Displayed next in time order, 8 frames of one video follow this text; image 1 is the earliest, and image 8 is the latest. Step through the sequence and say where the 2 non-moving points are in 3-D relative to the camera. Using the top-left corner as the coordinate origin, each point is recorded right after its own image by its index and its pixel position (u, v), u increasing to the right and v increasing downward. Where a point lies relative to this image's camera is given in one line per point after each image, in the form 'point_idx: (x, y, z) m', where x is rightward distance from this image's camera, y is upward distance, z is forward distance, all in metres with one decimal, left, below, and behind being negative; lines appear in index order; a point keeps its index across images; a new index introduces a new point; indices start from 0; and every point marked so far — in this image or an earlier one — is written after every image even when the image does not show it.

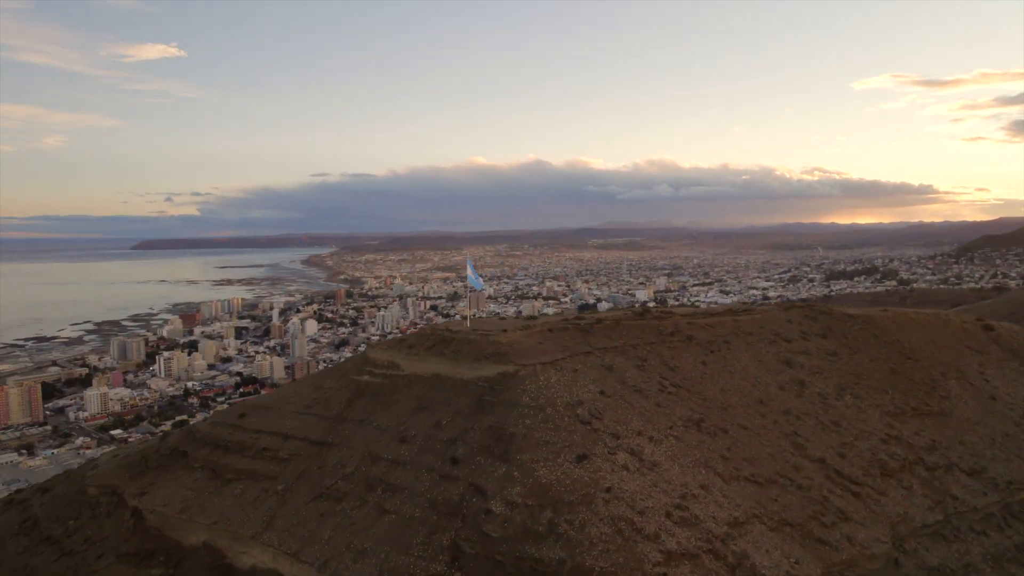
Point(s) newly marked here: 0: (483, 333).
0: (-0.4, -0.7, +10.6) m
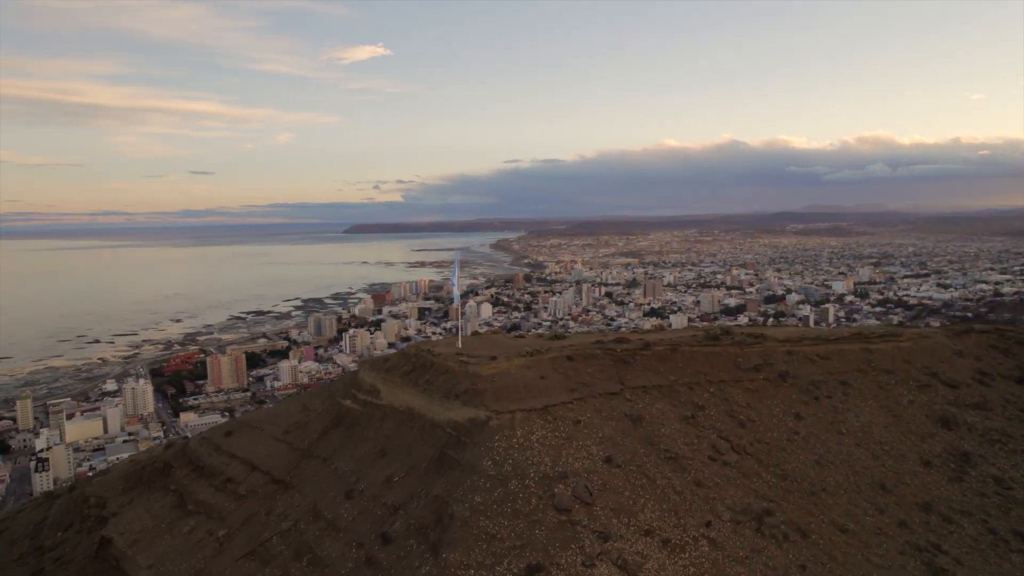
0: (-0.5, -0.8, +7.9) m
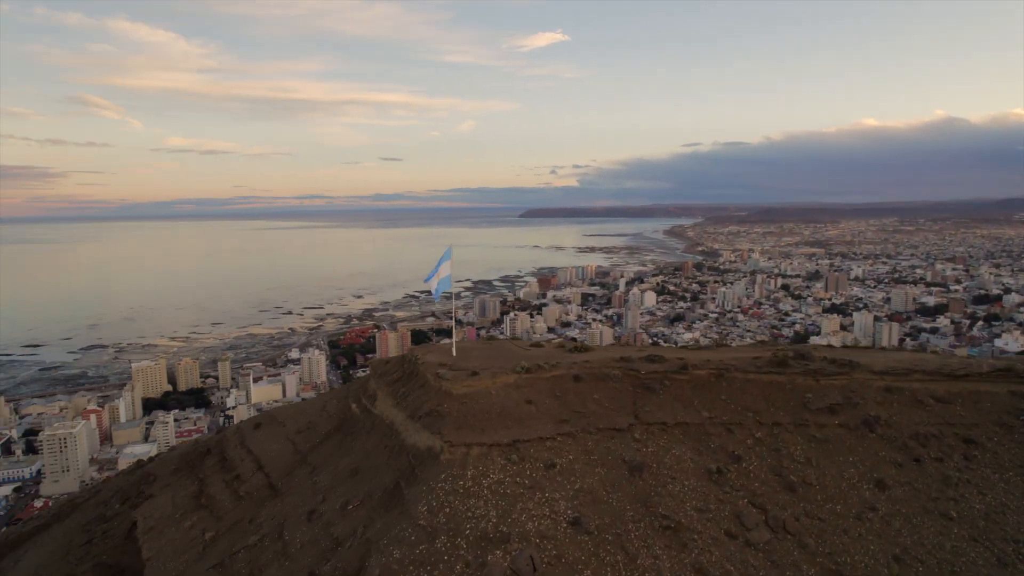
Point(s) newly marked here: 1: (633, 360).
0: (-0.6, -0.8, +6.6) m
1: (+1.2, -0.7, +6.8) m
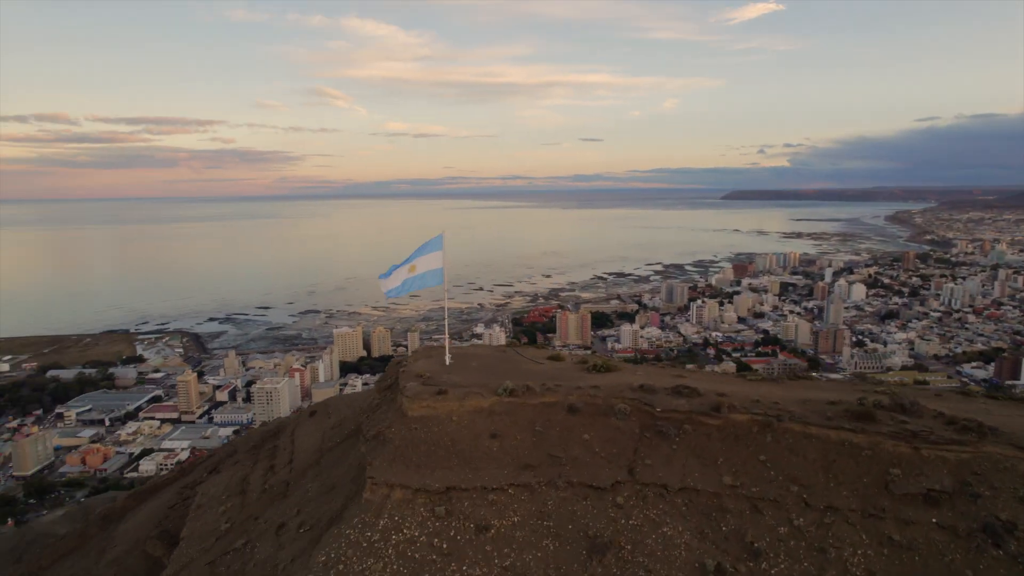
0: (-0.7, -0.8, +5.4) m
1: (+1.1, -0.8, +5.1) m
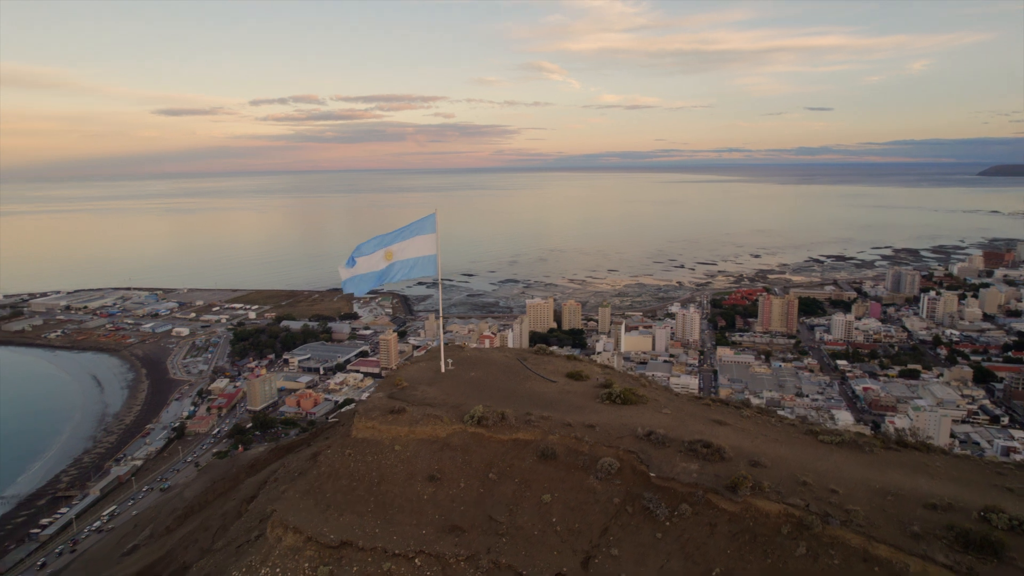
0: (-0.8, -0.7, +4.5) m
1: (+0.9, -0.8, +3.6) m
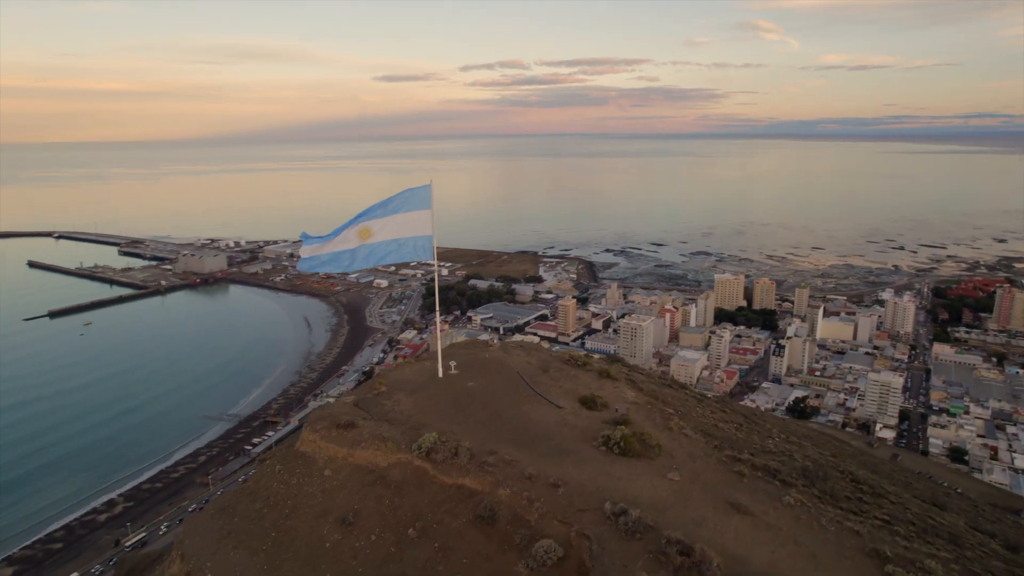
0: (-0.9, -0.6, +3.7) m
1: (+0.5, -0.9, +2.5) m
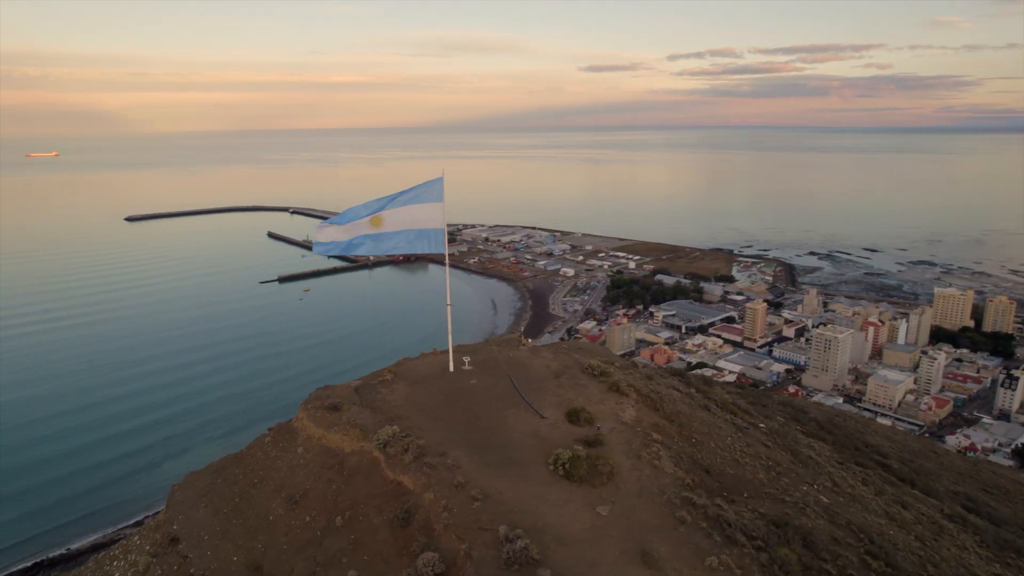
0: (-0.9, -0.6, +3.9) m
1: (+0.1, -0.9, +2.3) m
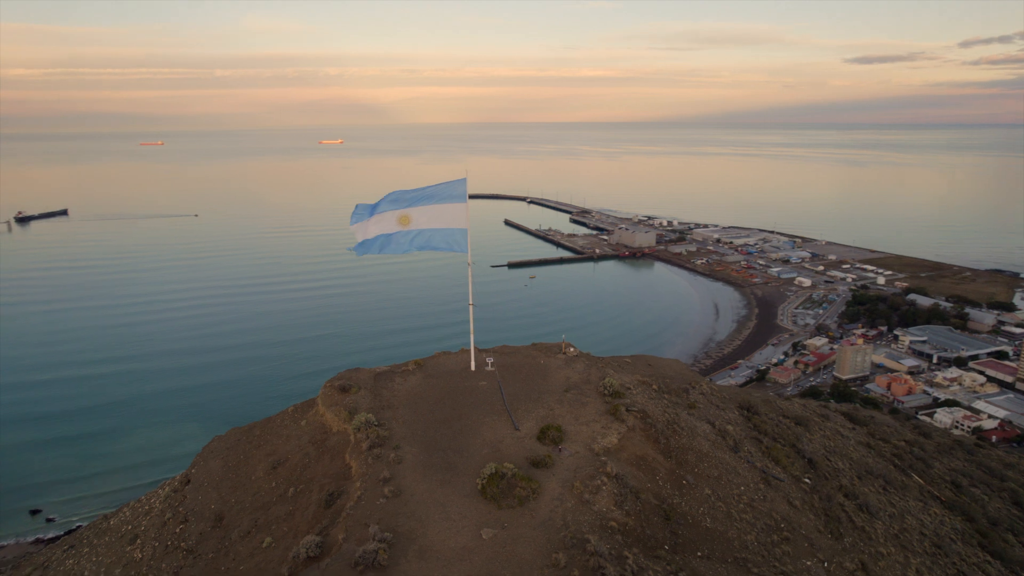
0: (-0.8, -0.5, +4.1) m
1: (-0.5, -1.0, +2.3) m
